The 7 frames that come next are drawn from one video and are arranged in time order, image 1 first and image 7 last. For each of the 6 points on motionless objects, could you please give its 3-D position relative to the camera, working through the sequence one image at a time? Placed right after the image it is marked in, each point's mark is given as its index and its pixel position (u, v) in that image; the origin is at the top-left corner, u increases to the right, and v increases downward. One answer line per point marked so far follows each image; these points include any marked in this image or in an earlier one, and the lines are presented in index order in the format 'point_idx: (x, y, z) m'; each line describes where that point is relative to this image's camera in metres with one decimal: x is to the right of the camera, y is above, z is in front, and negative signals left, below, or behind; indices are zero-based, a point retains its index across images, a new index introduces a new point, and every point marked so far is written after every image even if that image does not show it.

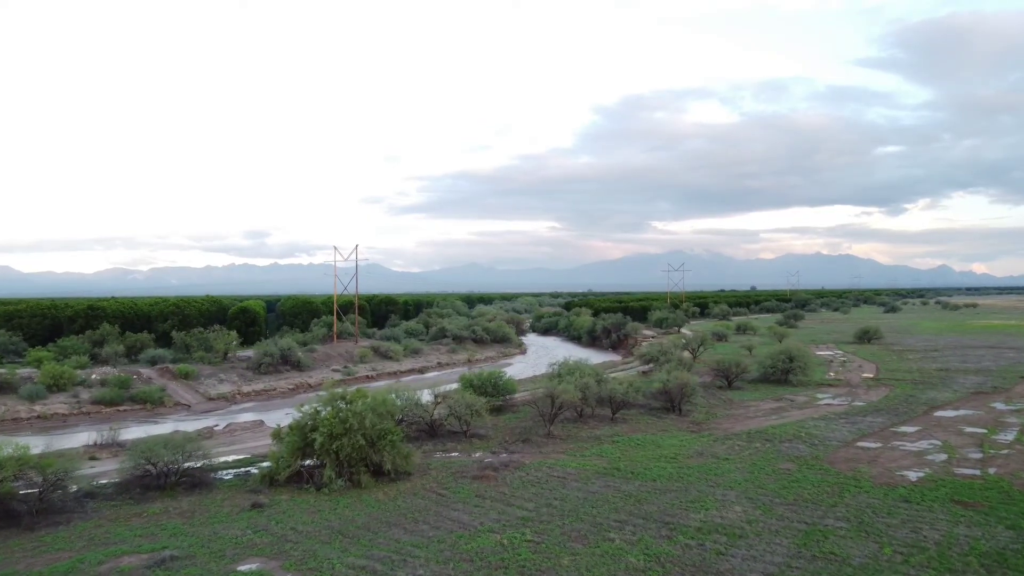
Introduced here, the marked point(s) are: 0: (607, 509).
0: (+2.3, -5.3, +13.7) m
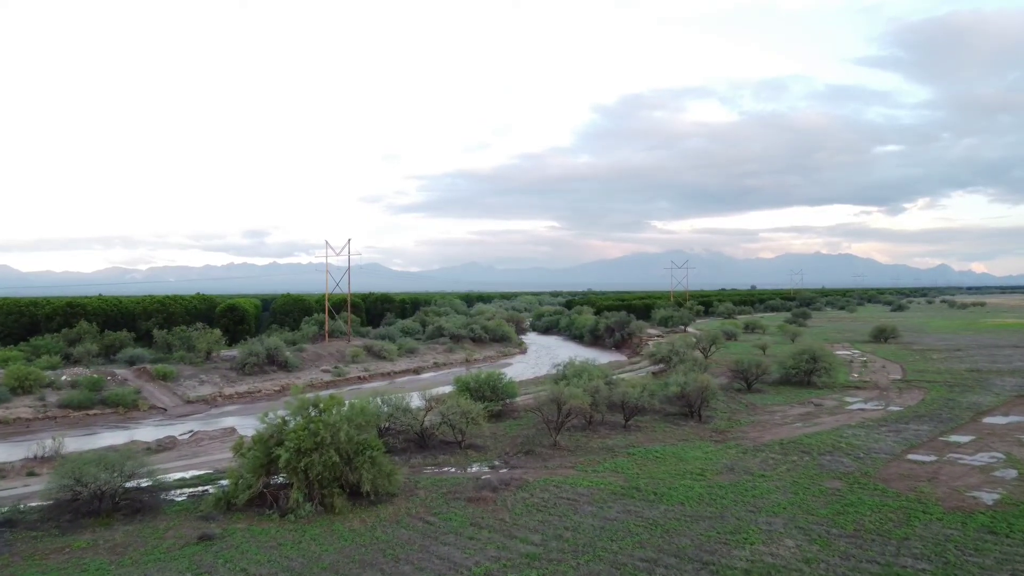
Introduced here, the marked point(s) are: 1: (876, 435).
0: (+2.3, -5.0, +11.2) m
1: (+12.2, -4.9, +19.3) m
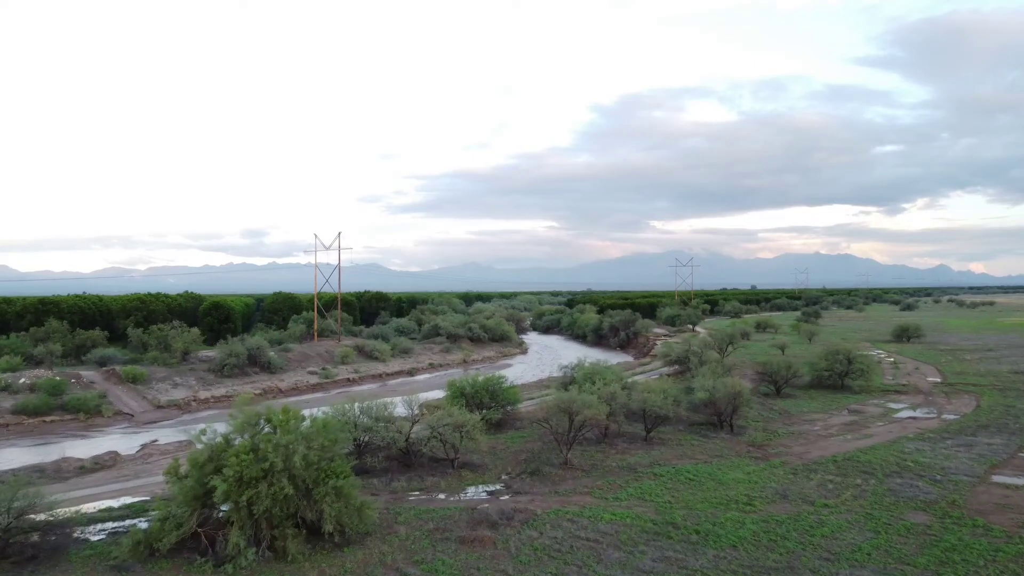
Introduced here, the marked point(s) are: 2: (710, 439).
0: (+2.4, -4.7, +8.3) m
1: (+12.3, -4.6, +16.4) m
2: (+6.1, -4.7, +17.8) m
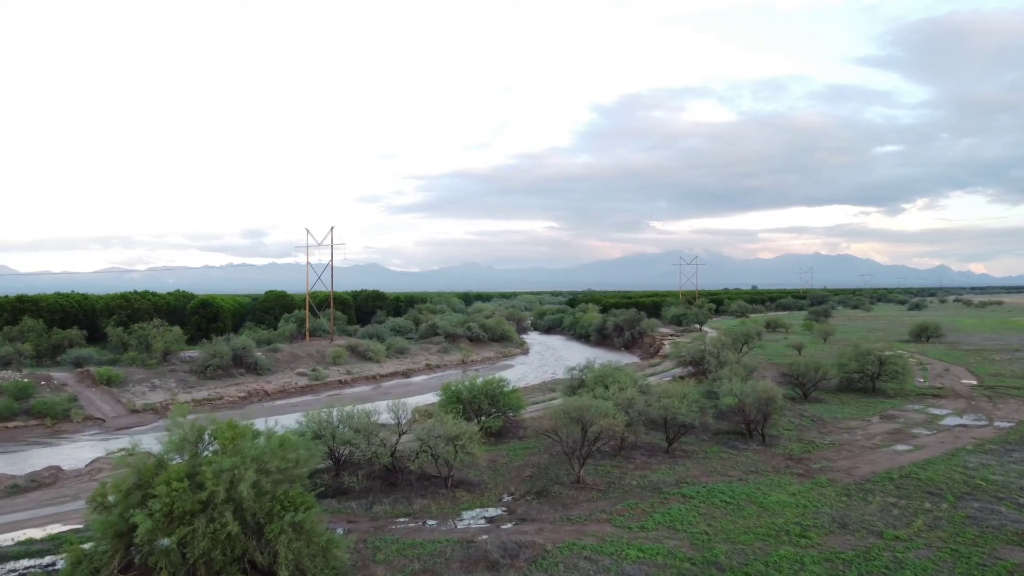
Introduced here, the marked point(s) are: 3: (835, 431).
0: (+2.5, -4.4, +6.1) m
1: (+12.3, -4.4, +14.2) m
2: (+6.2, -4.4, +15.6) m
3: (+10.1, -4.5, +18.0) m
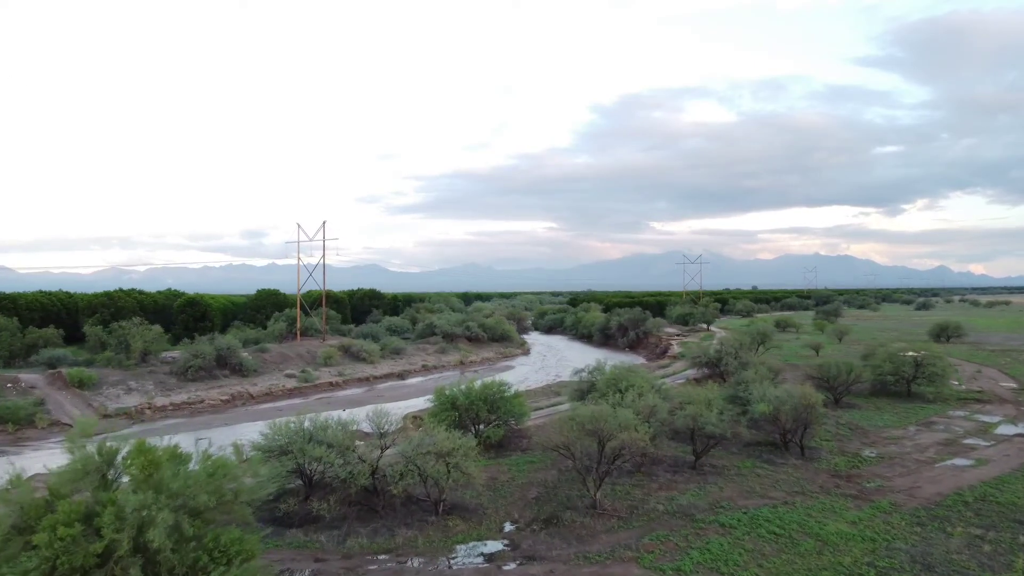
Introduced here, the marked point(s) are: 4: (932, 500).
0: (+2.5, -4.2, +4.0) m
1: (+12.4, -4.1, +12.1) m
2: (+6.2, -4.2, +13.5) m
3: (+10.2, -4.2, +15.9) m
4: (+8.4, -4.2, +11.6) m
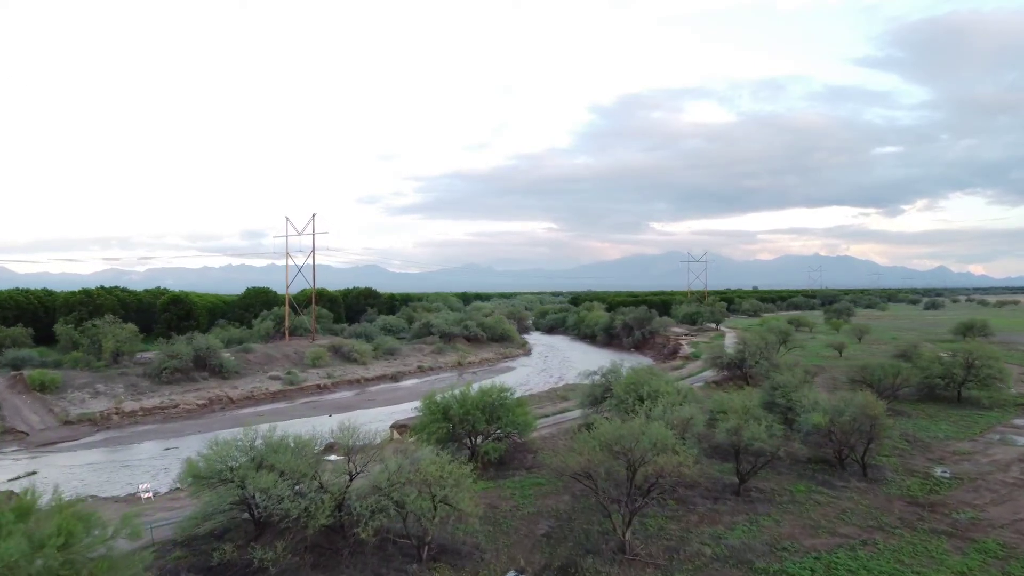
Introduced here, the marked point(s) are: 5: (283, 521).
0: (+2.6, -3.9, +1.6) m
1: (+12.5, -3.9, +9.7) m
2: (+6.3, -3.9, +11.1) m
3: (+10.2, -4.0, +13.5) m
4: (+8.5, -4.0, +9.2) m
5: (-3.2, -3.3, +8.5) m
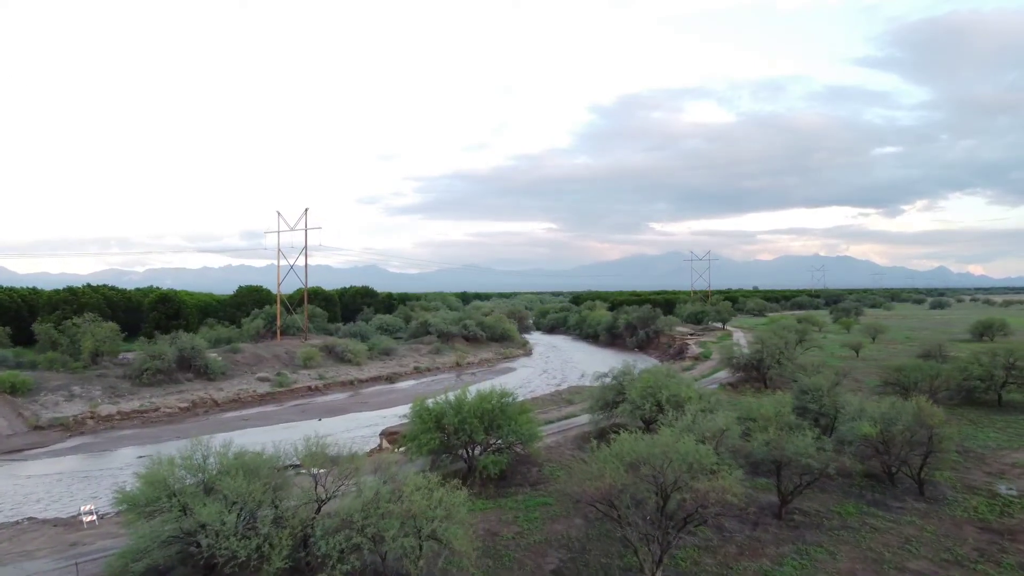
0: (+2.7, -3.7, 0.0) m
1: (+12.5, -3.7, +8.1) m
2: (+6.4, -3.7, +9.5) m
3: (+10.3, -3.8, +11.9) m
4: (+8.6, -3.8, +7.6) m
5: (-3.1, -3.2, +6.8) m
